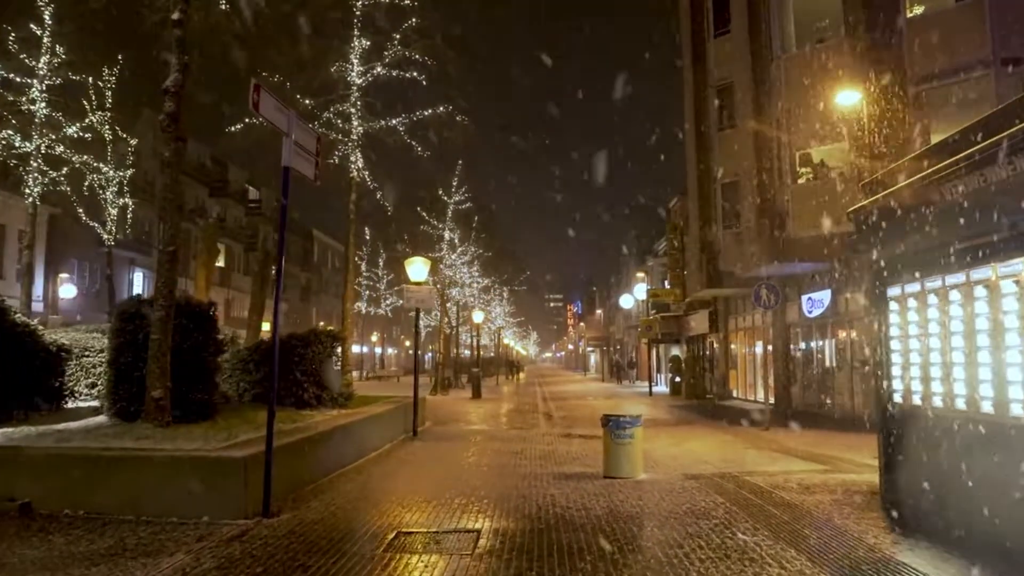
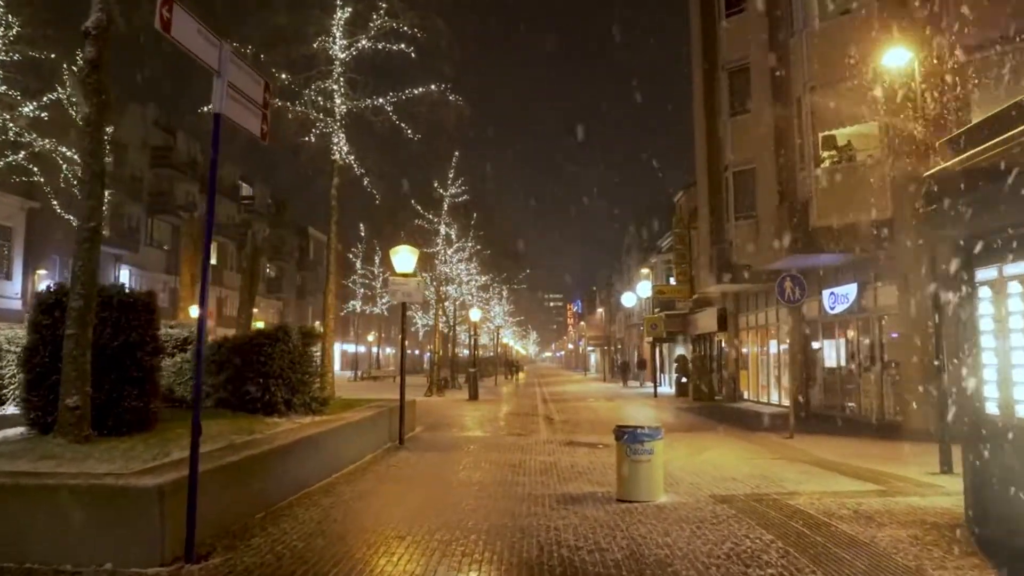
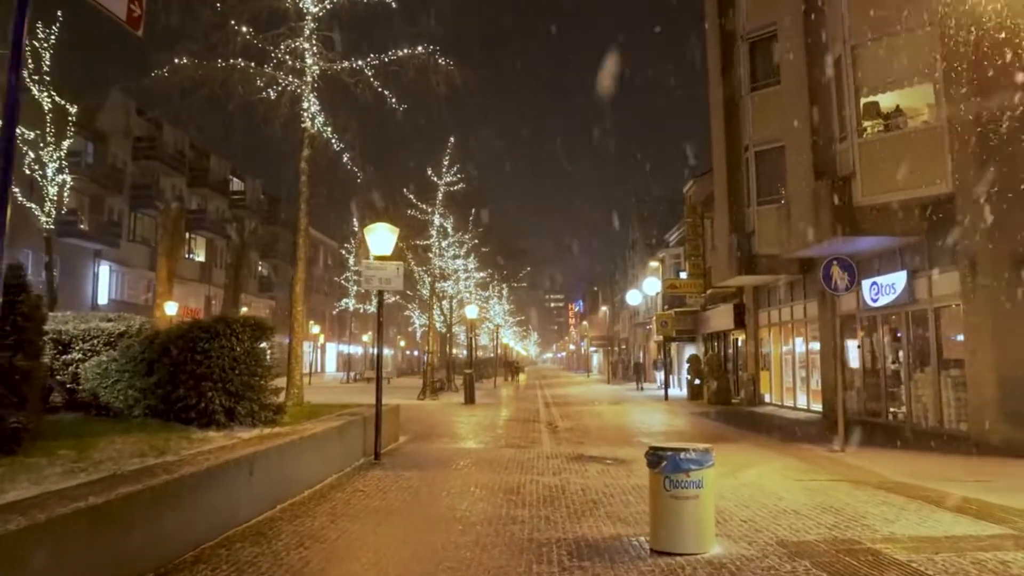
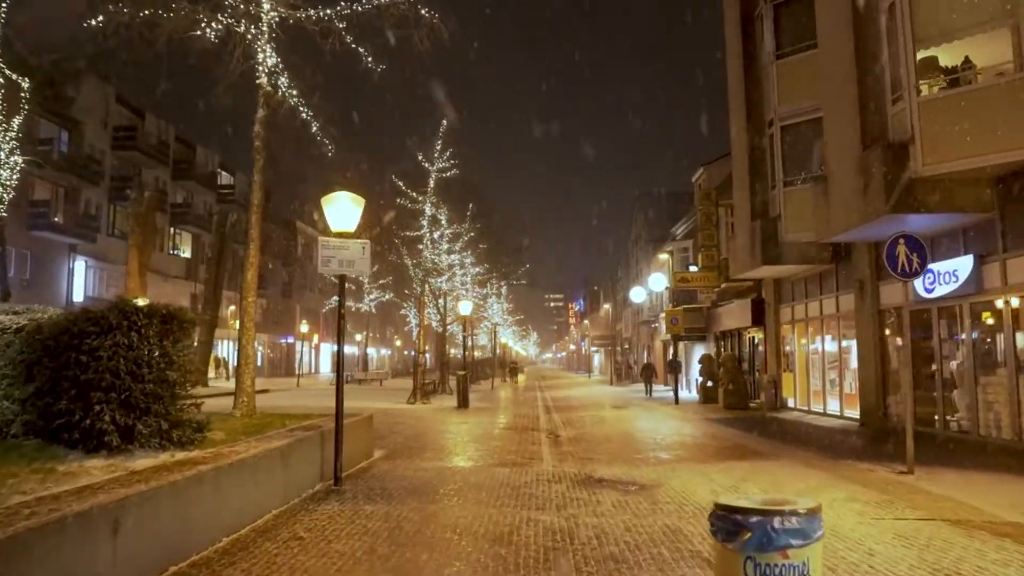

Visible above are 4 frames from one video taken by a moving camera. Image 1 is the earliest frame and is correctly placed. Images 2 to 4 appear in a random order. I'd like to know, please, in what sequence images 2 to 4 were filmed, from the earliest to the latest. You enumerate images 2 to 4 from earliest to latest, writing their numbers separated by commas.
2, 3, 4
